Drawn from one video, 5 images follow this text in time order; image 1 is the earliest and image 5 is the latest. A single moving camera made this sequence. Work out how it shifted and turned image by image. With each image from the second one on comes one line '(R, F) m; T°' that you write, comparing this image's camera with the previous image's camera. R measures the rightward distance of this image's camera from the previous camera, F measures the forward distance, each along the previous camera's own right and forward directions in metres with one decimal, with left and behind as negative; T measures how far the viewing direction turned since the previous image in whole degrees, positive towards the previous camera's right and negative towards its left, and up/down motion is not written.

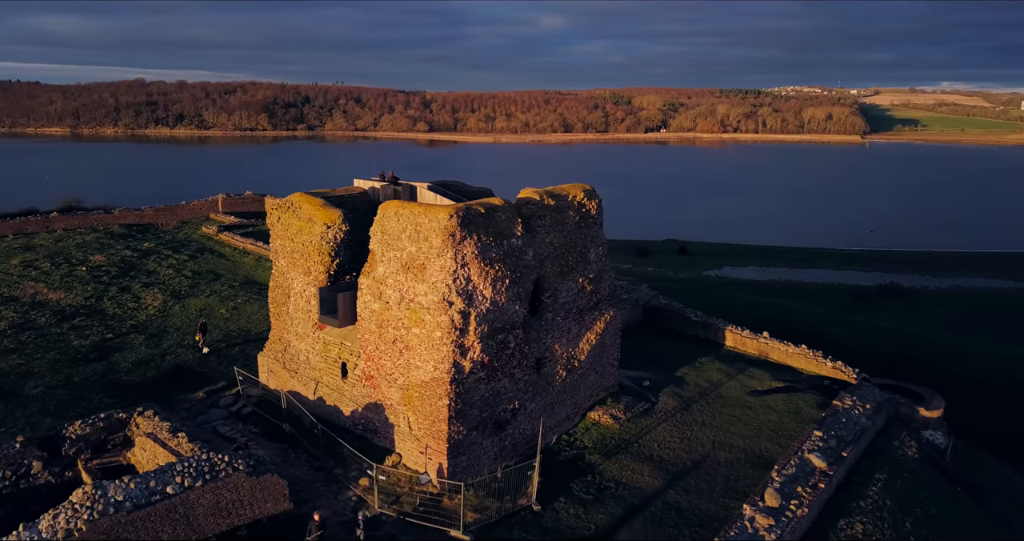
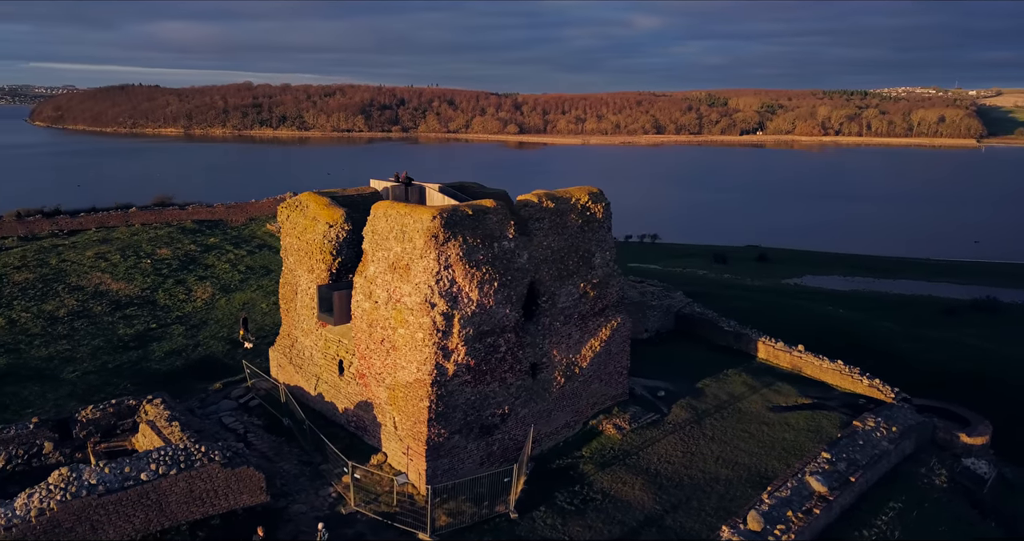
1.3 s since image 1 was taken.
(+1.3, +0.2) m; -7°
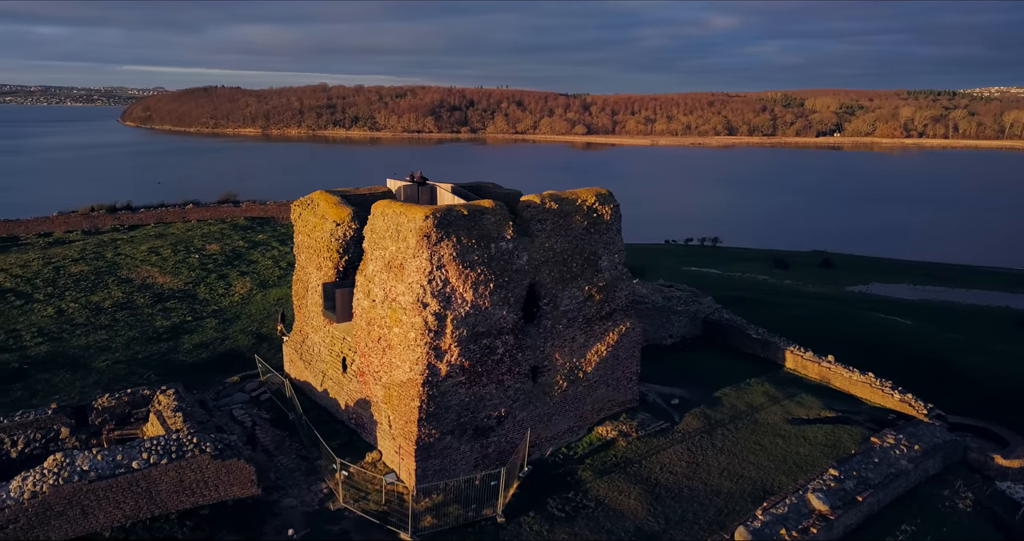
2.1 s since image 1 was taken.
(+0.9, +0.2) m; -5°
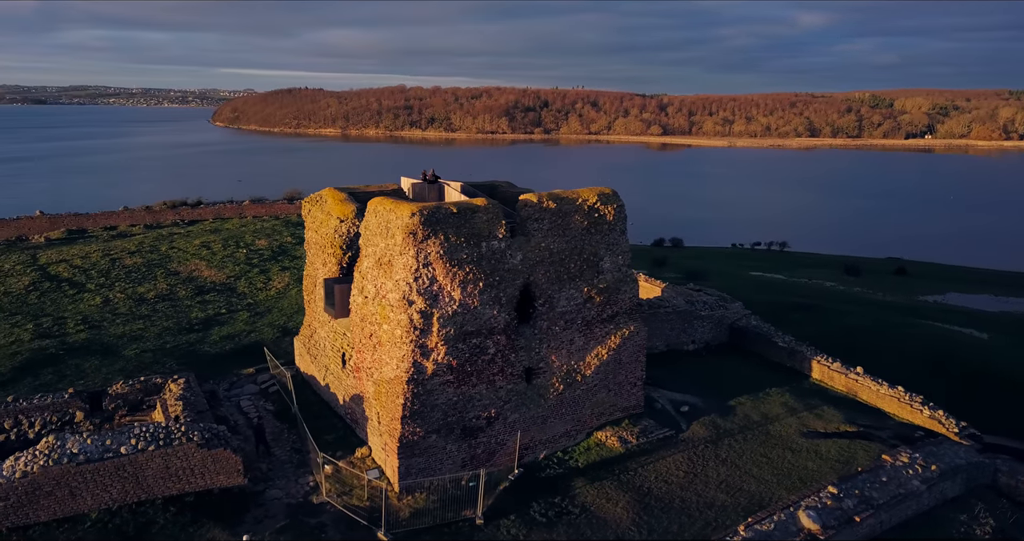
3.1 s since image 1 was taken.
(+1.1, +0.2) m; -6°
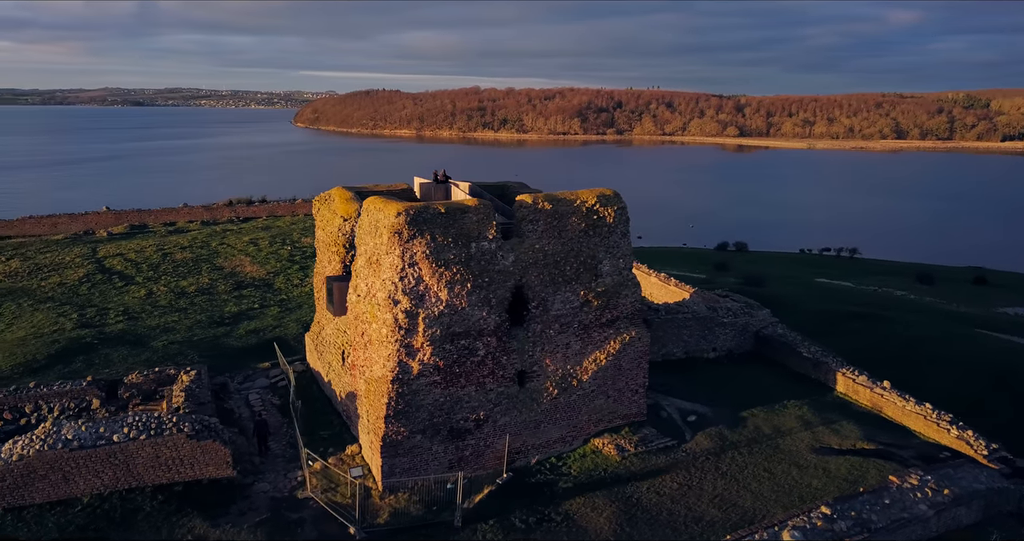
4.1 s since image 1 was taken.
(+1.1, +0.2) m; -5°
